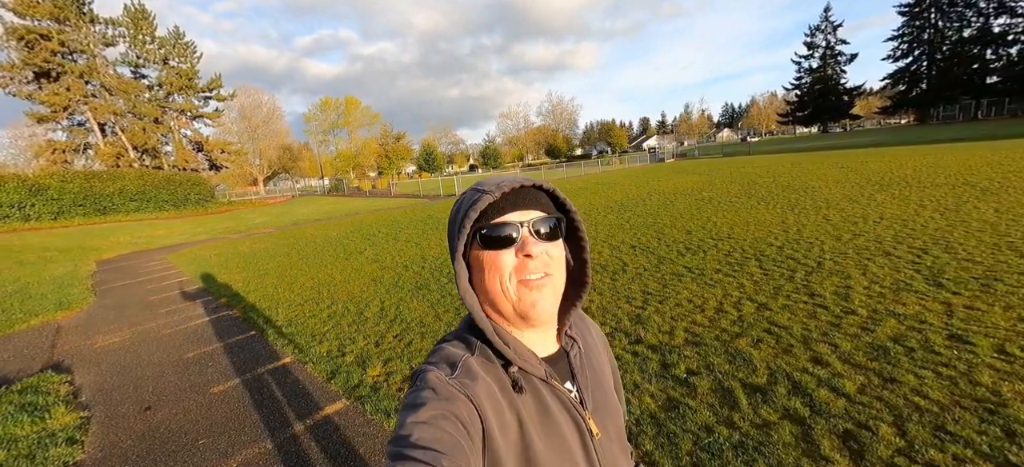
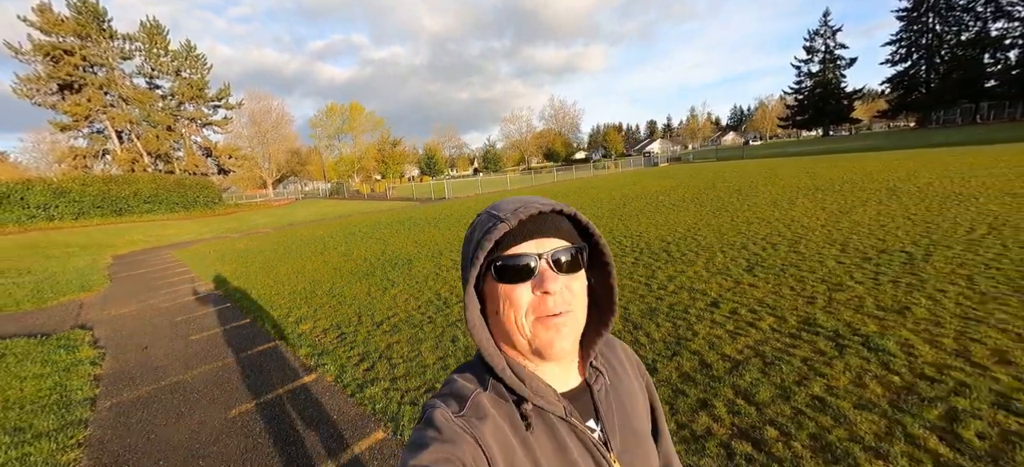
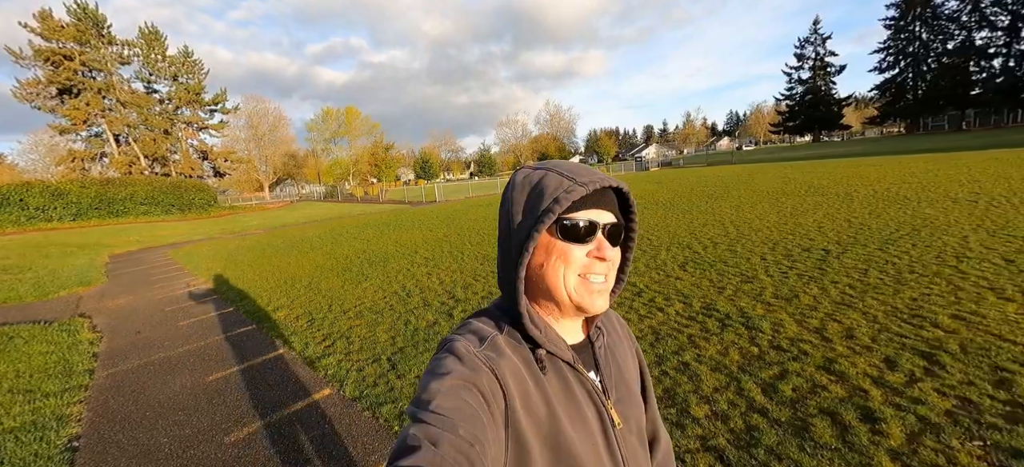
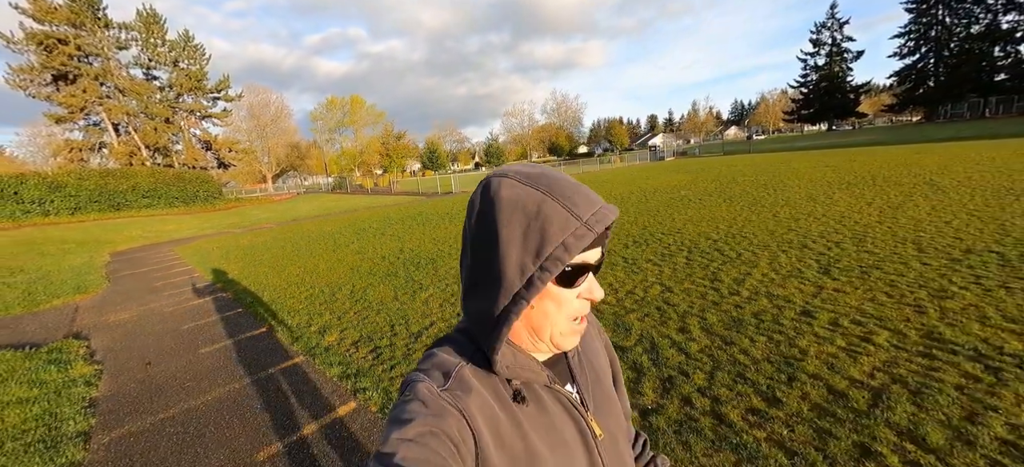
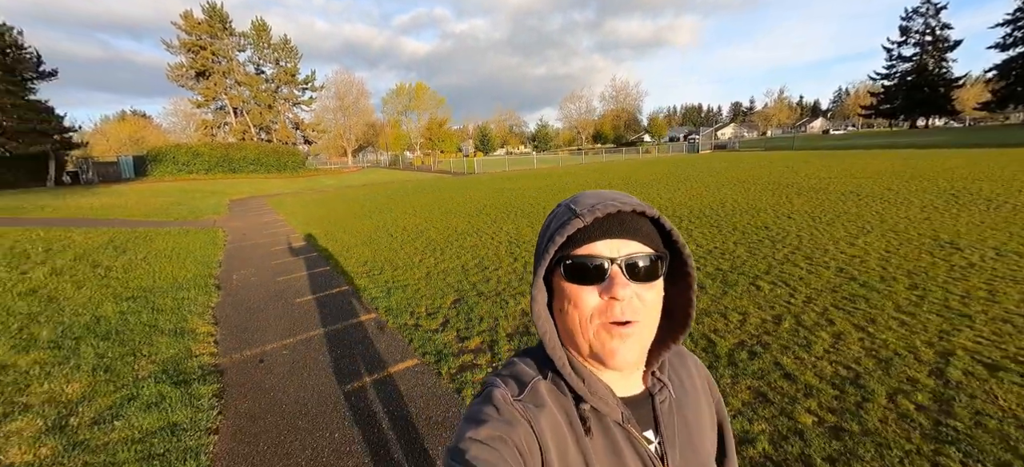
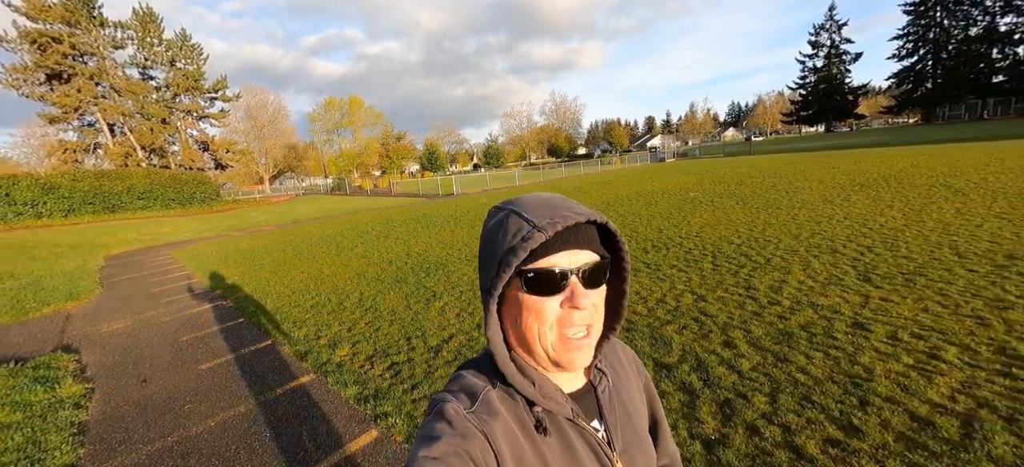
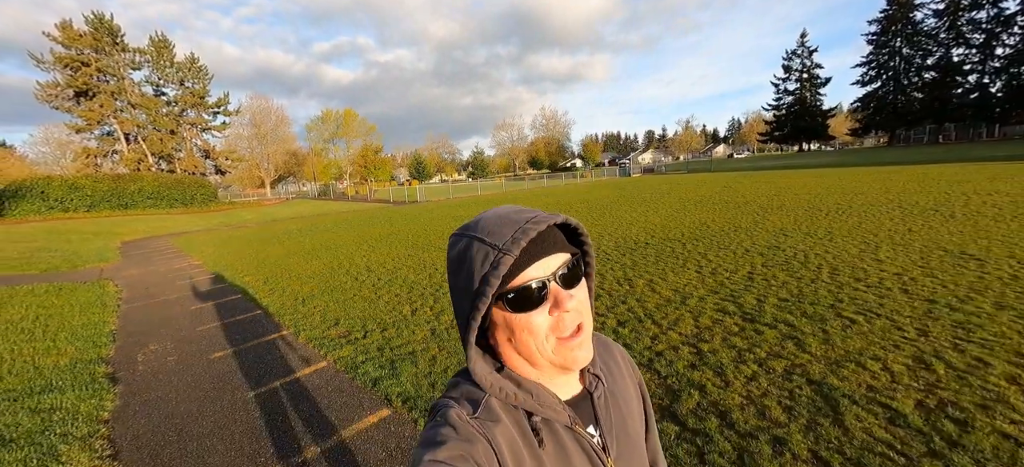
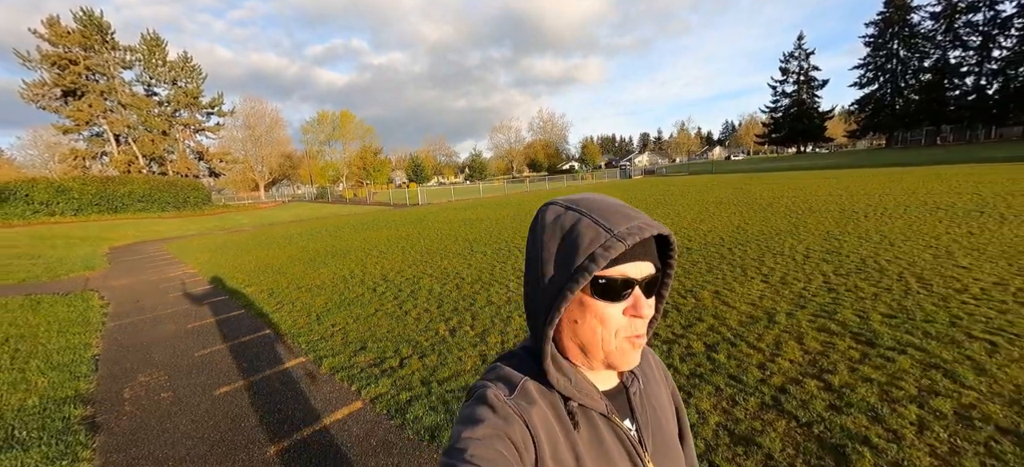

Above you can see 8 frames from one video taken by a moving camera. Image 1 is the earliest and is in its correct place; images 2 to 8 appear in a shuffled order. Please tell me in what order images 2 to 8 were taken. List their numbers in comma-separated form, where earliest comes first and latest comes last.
6, 4, 2, 3, 8, 7, 5
